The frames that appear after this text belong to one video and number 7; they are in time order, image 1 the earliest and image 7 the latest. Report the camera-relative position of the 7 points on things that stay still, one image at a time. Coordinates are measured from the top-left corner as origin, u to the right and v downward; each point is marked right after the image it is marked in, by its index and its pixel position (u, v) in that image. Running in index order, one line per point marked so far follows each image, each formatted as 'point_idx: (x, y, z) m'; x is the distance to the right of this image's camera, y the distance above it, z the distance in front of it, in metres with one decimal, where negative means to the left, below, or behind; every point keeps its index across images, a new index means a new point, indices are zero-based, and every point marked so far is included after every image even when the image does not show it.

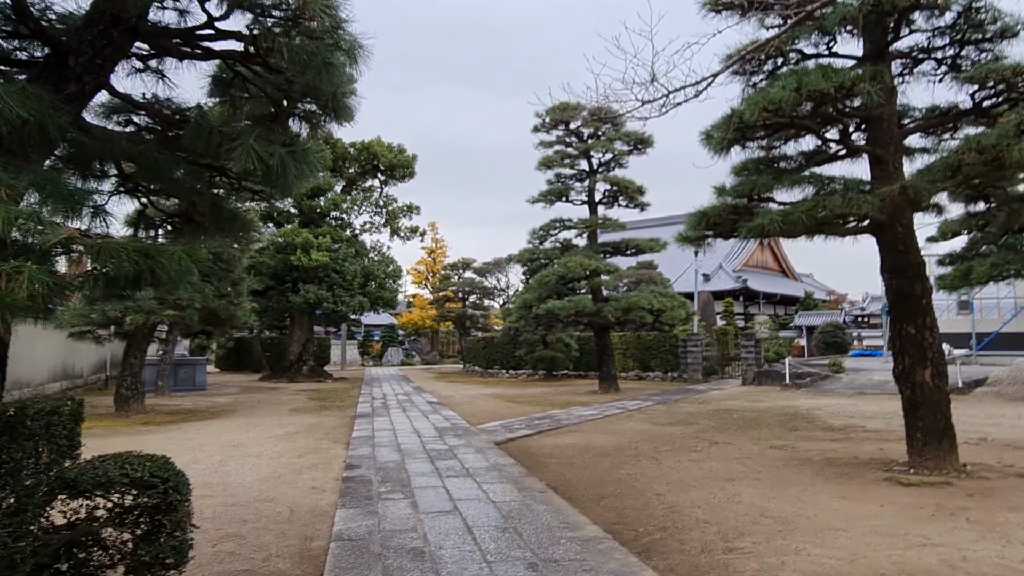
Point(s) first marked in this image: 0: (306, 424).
0: (-2.5, -1.6, +7.6) m
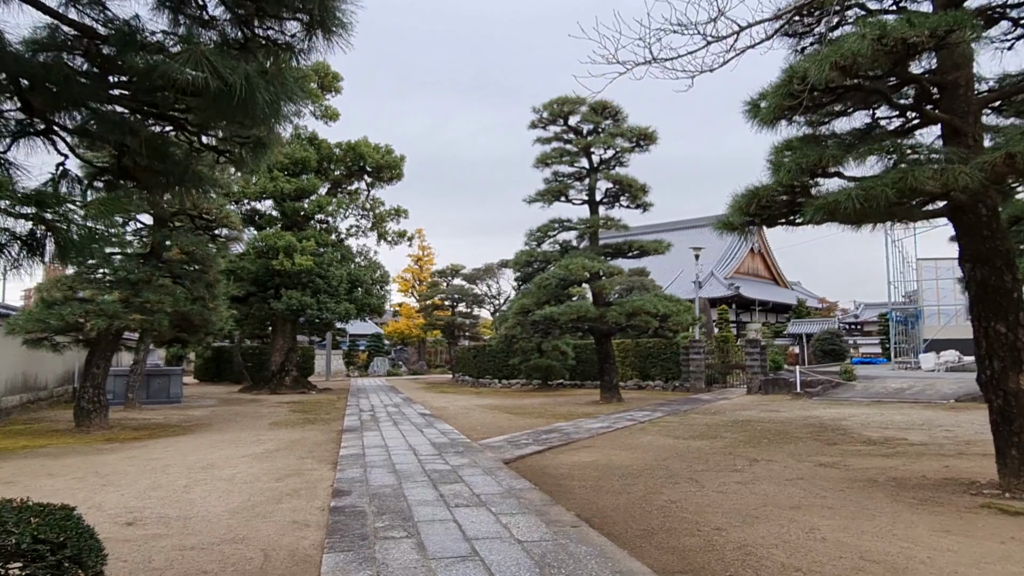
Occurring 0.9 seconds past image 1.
0: (-2.4, -1.7, +6.9) m
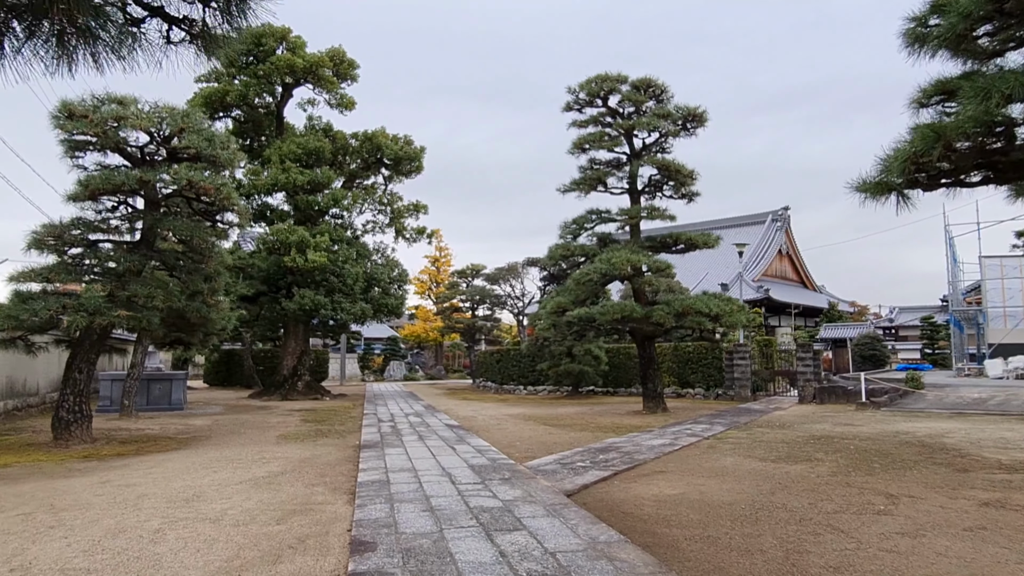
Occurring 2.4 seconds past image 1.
0: (-2.0, -1.6, +5.8) m
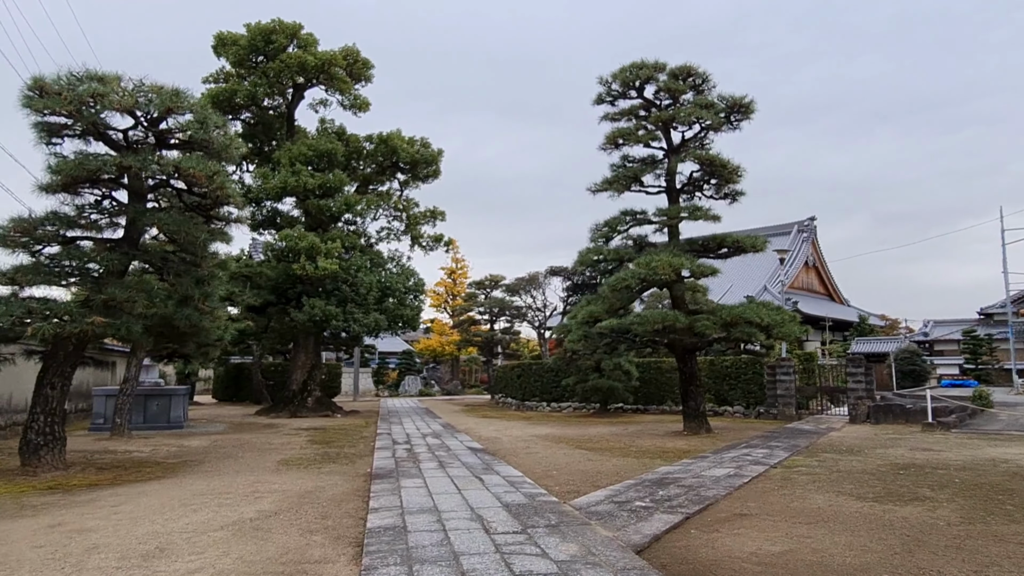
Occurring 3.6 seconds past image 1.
0: (-1.7, -1.6, +4.9) m
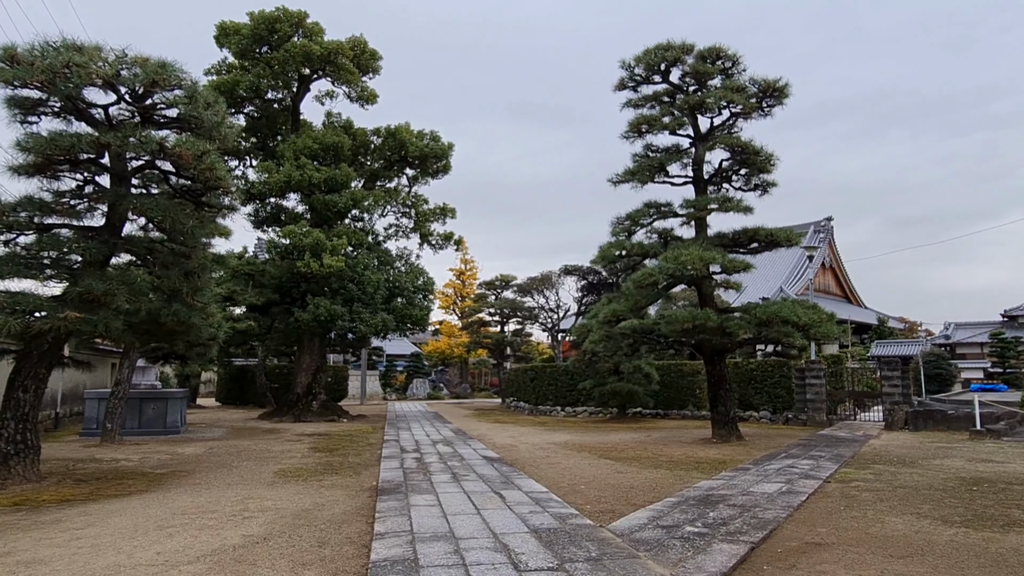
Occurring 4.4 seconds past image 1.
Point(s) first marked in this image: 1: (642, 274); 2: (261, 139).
0: (-1.5, -1.5, +4.3) m
1: (+1.7, +0.2, +8.3) m
2: (-5.8, +3.5, +14.7) m
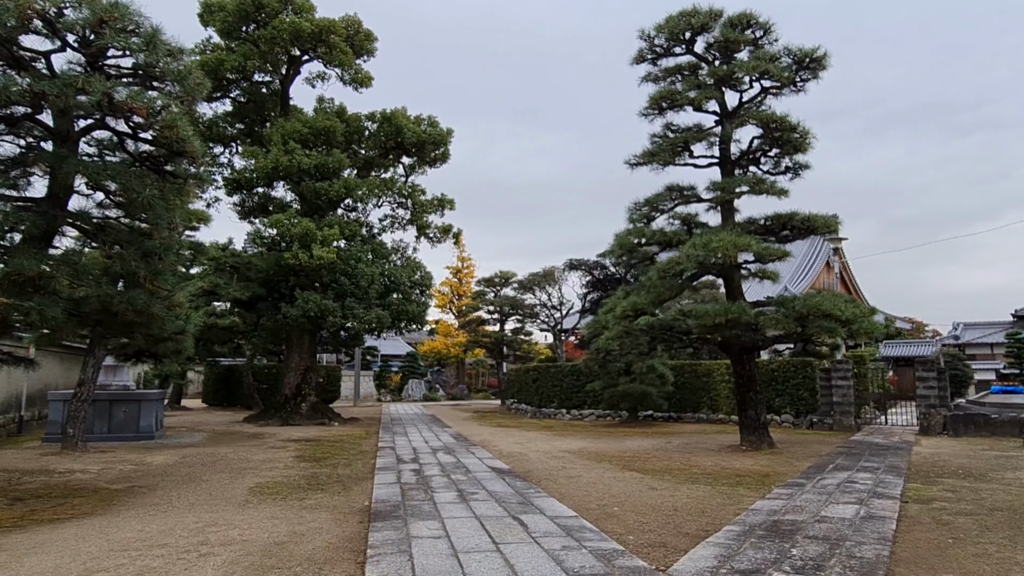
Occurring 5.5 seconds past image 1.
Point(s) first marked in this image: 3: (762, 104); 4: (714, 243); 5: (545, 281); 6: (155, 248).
0: (-1.4, -1.4, +3.4) m
1: (+1.8, +0.3, +7.5) m
2: (-5.8, +3.6, +13.8) m
3: (+3.3, +2.4, +8.3) m
4: (+2.3, +0.5, +7.3) m
5: (+1.0, +0.2, +18.6) m
6: (-2.8, +0.3, +5.0) m
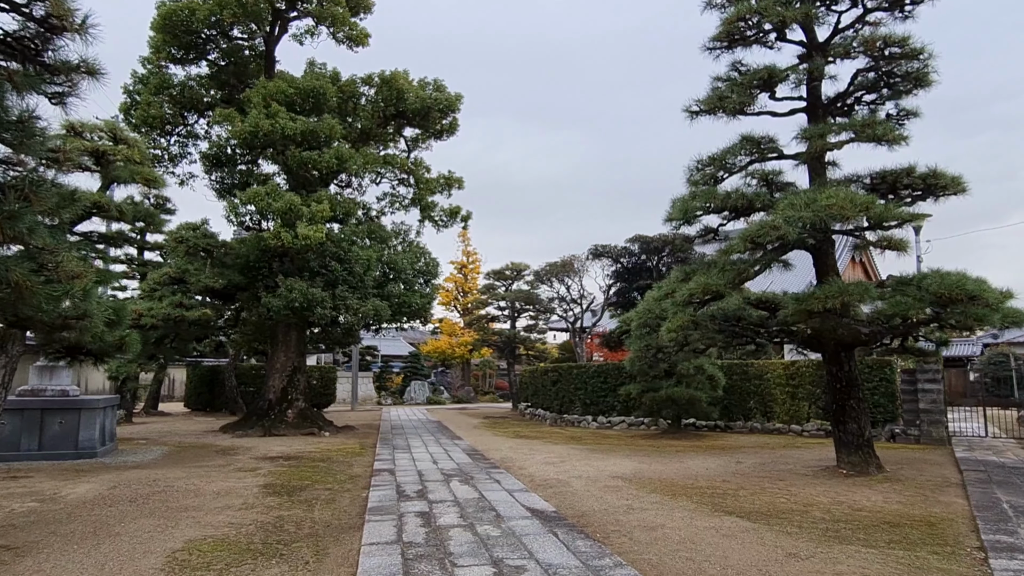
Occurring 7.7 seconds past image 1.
0: (-1.0, -1.2, +1.6) m
1: (+2.2, +0.5, +5.7) m
2: (-5.4, +3.8, +12.0) m
3: (+3.6, +2.6, +6.5) m
4: (+2.7, +0.7, +5.5) m
5: (+1.3, +0.4, +16.8) m
6: (-2.5, +0.6, +3.2) m
